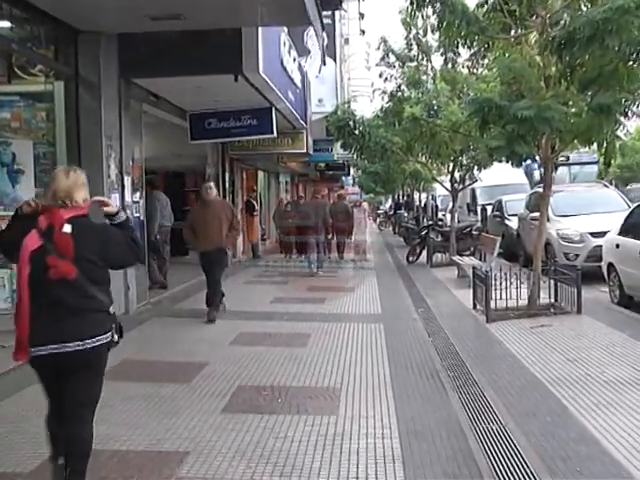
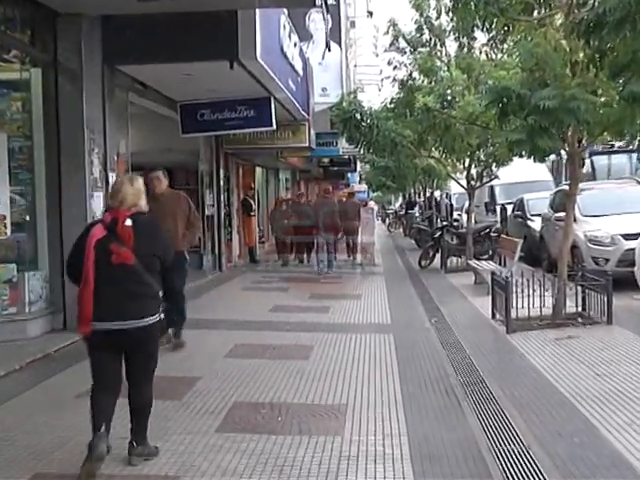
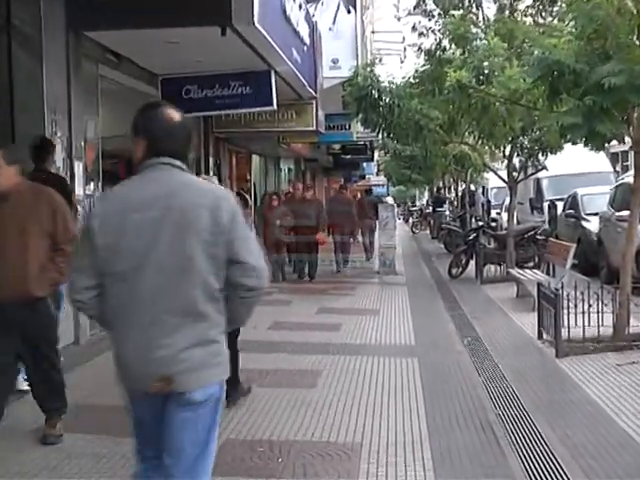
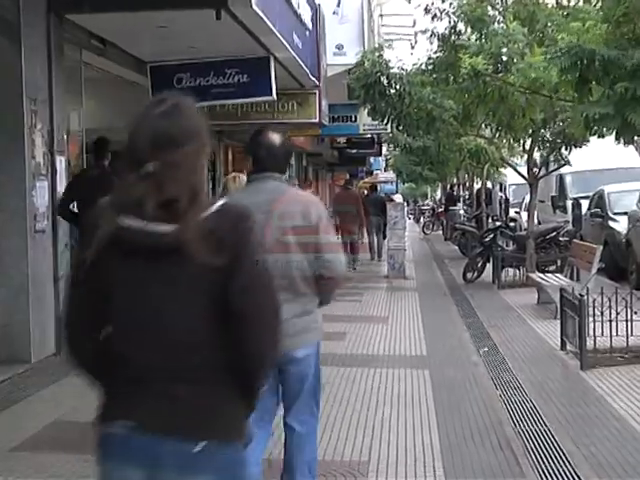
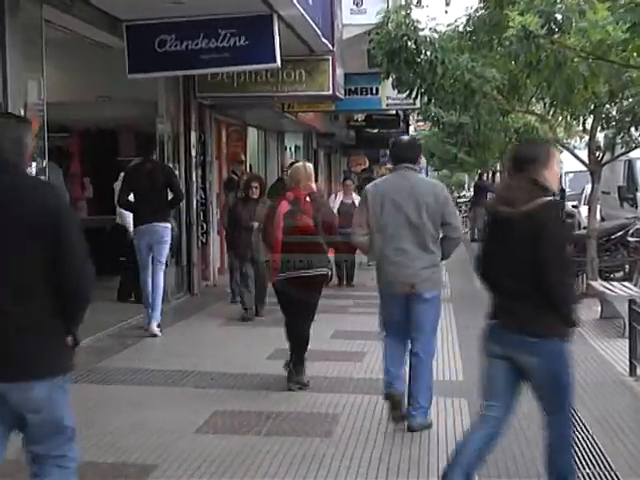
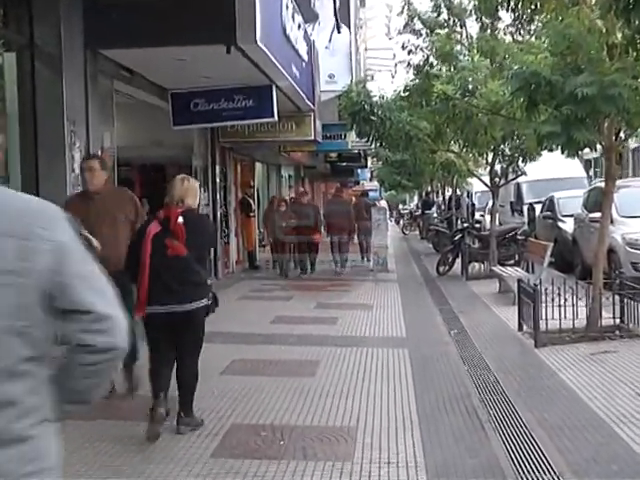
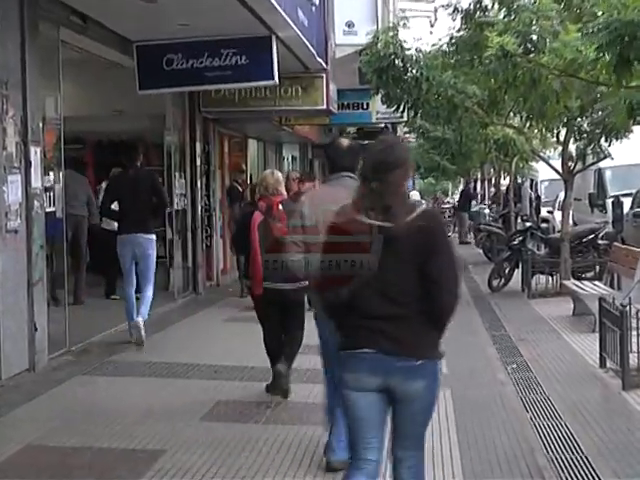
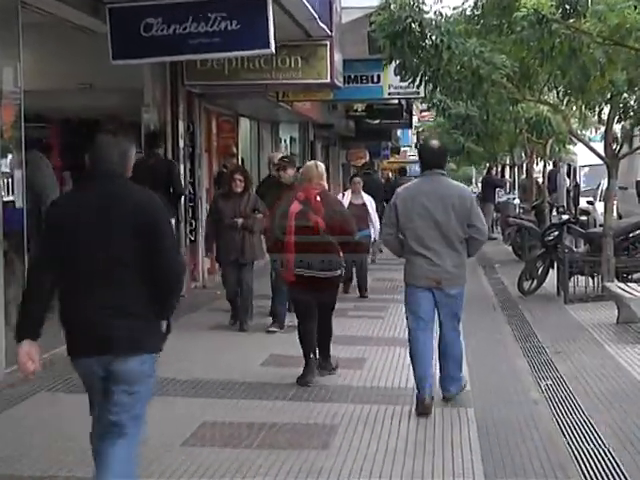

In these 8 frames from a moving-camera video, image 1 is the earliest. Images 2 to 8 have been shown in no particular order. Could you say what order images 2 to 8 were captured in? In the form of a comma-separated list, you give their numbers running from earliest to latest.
2, 6, 3, 4, 7, 5, 8
